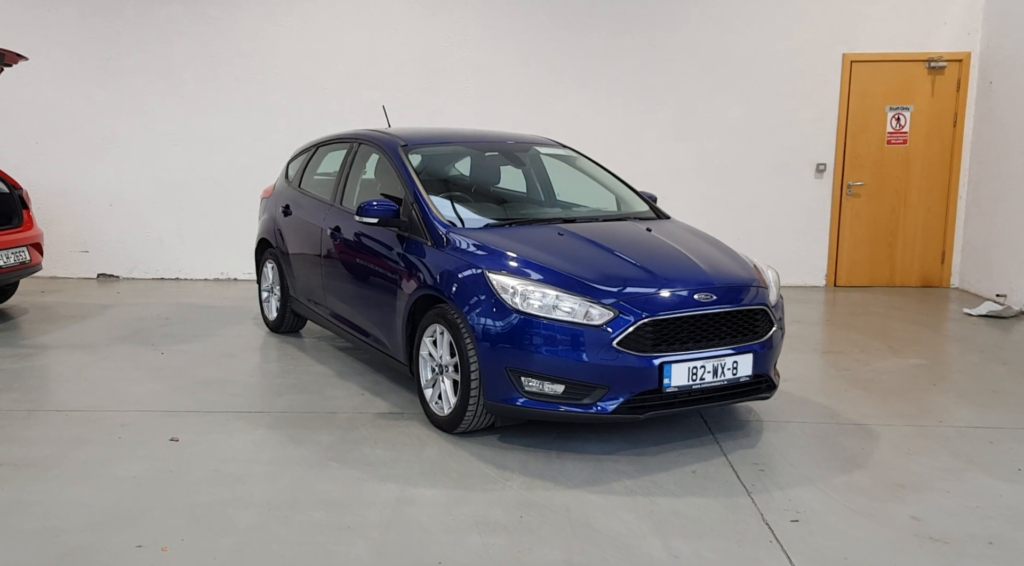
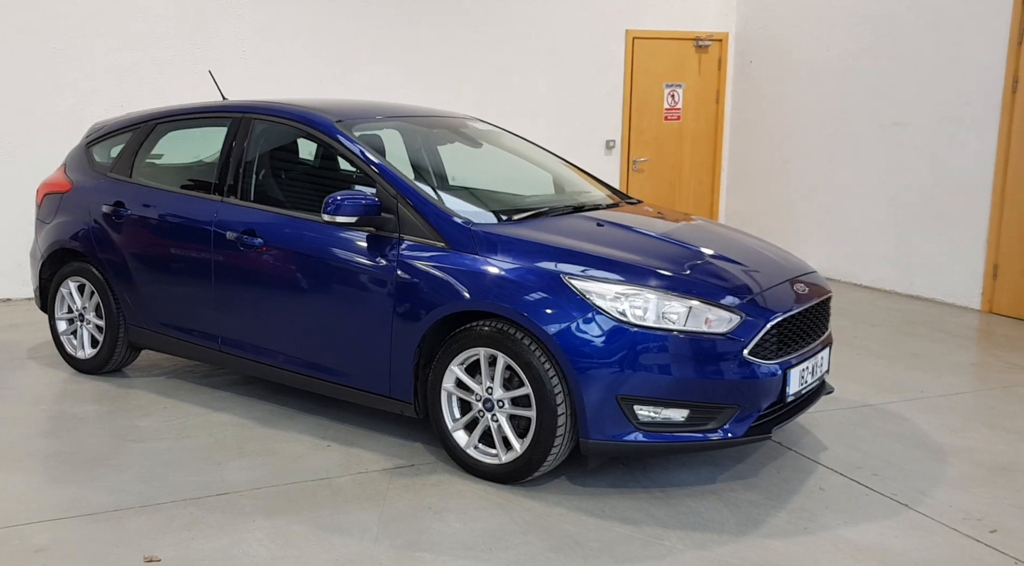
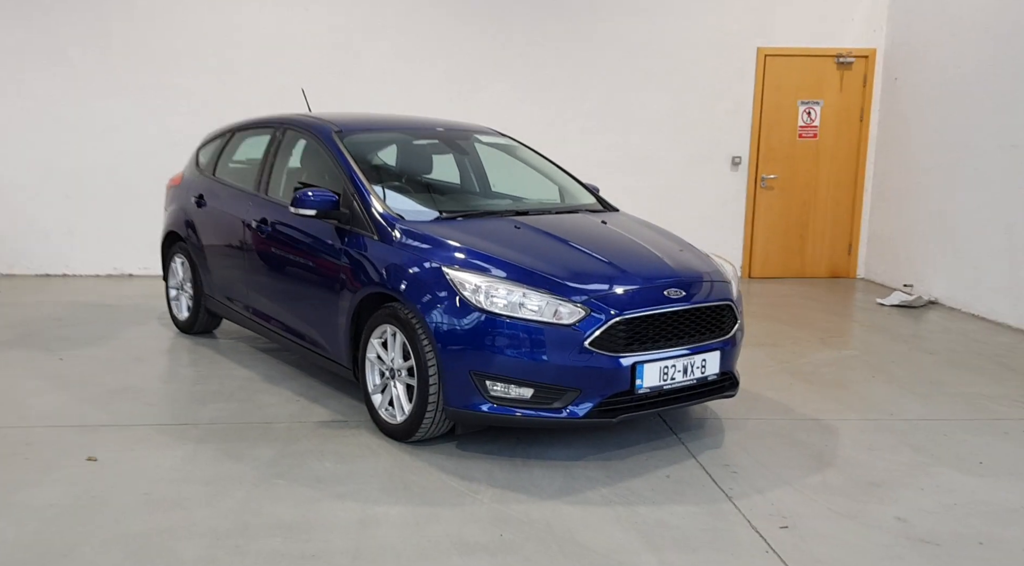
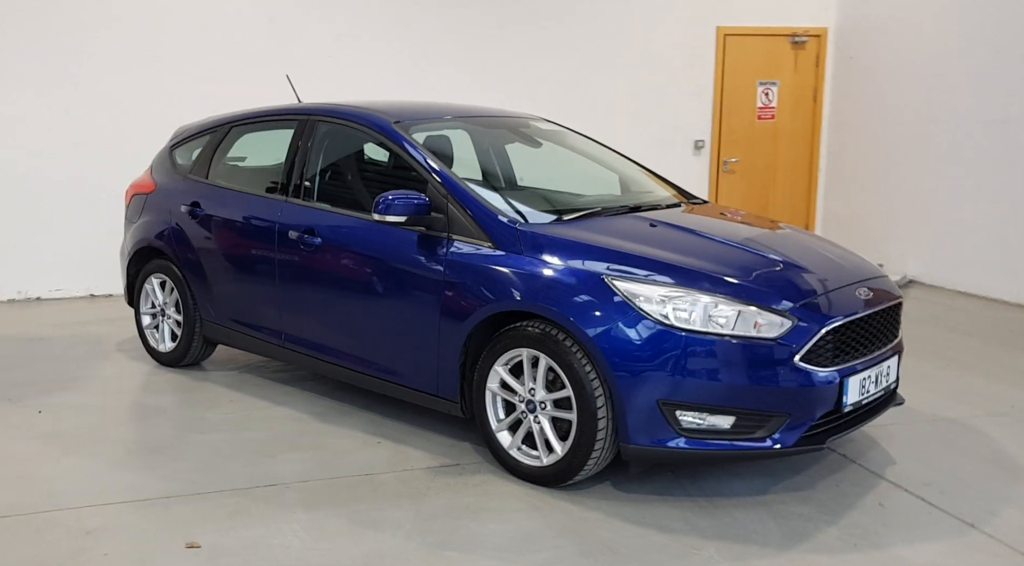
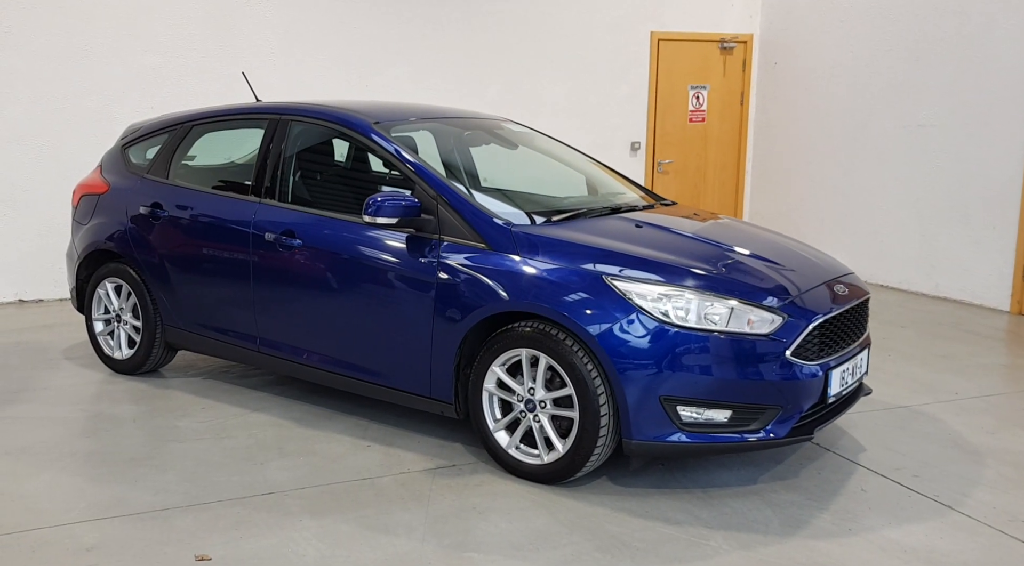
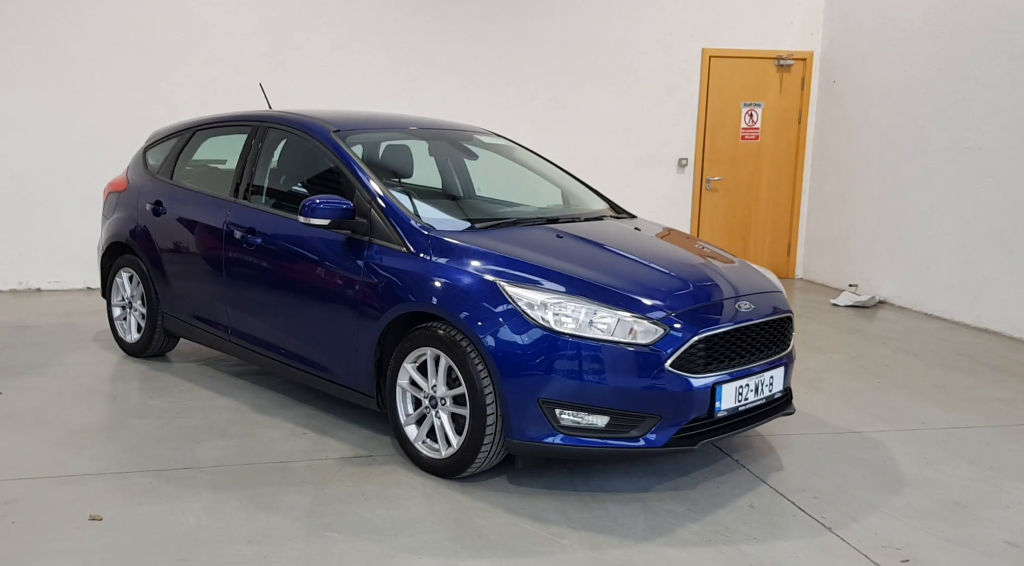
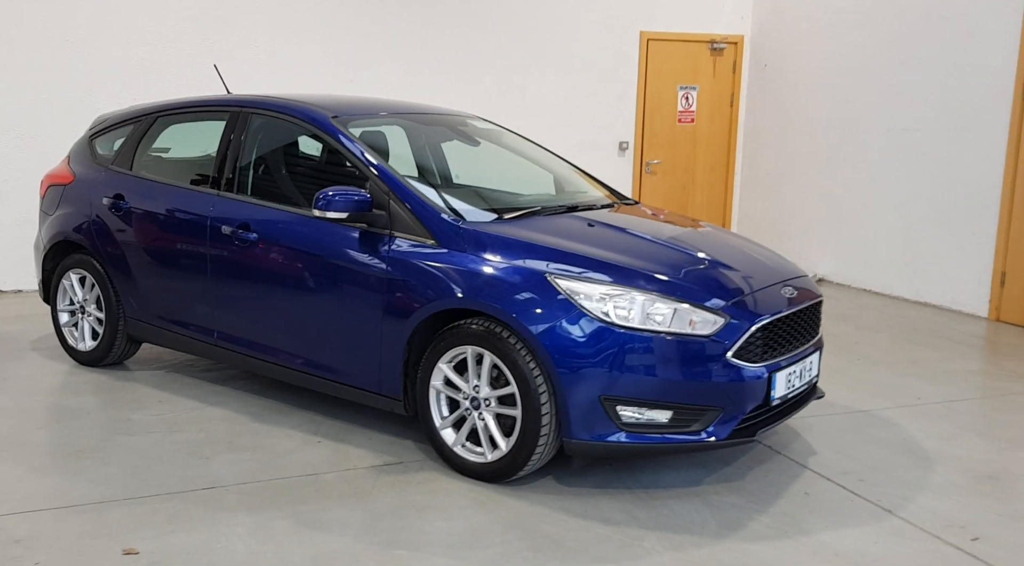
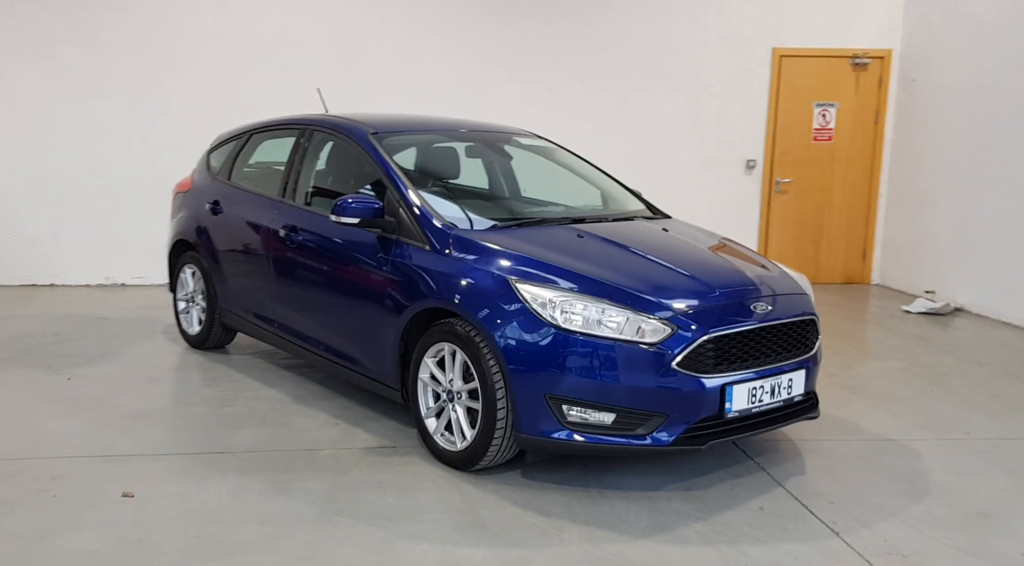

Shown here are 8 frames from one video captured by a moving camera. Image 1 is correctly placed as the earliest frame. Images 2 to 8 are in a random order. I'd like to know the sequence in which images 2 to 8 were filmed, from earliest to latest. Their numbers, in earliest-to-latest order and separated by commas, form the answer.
3, 8, 6, 7, 5, 2, 4
